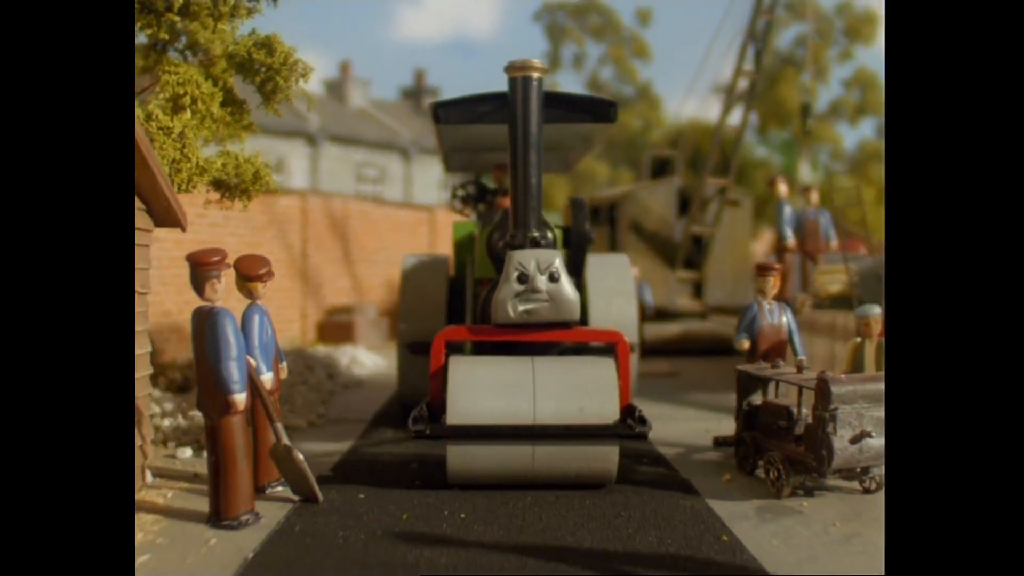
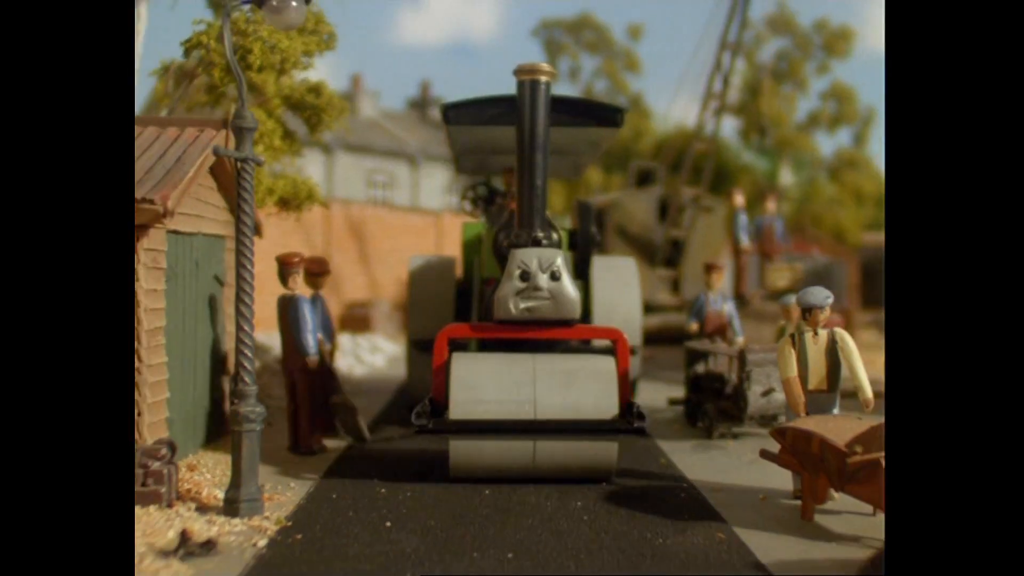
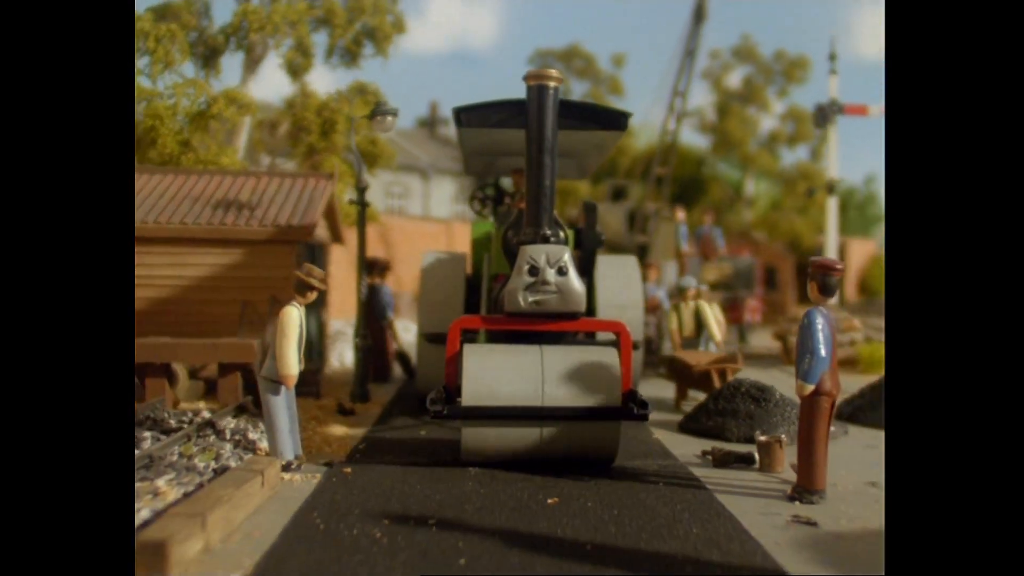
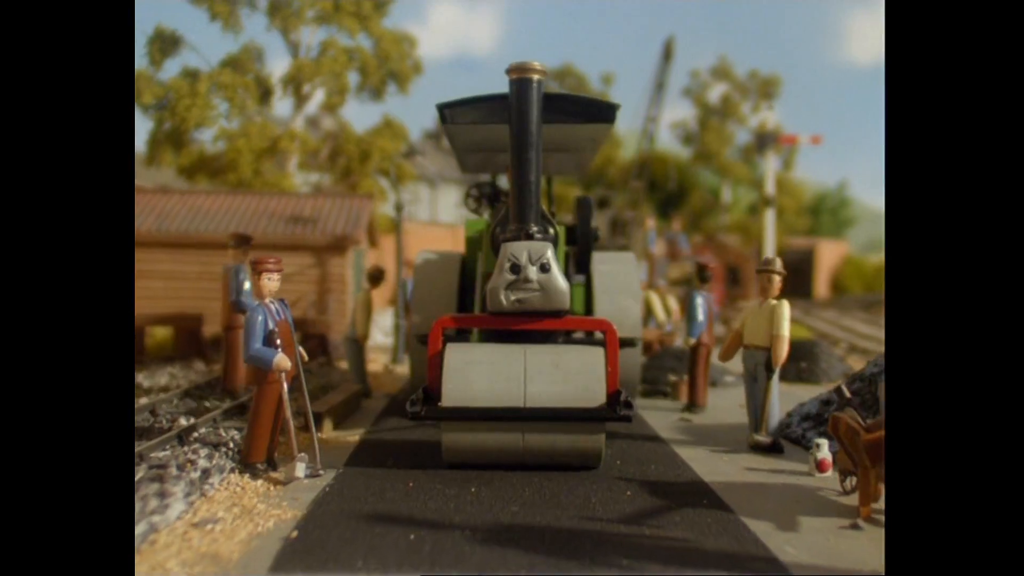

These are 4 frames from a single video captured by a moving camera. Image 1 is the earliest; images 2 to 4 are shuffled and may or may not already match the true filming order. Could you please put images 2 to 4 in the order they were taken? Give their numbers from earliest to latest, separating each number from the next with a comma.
2, 3, 4
